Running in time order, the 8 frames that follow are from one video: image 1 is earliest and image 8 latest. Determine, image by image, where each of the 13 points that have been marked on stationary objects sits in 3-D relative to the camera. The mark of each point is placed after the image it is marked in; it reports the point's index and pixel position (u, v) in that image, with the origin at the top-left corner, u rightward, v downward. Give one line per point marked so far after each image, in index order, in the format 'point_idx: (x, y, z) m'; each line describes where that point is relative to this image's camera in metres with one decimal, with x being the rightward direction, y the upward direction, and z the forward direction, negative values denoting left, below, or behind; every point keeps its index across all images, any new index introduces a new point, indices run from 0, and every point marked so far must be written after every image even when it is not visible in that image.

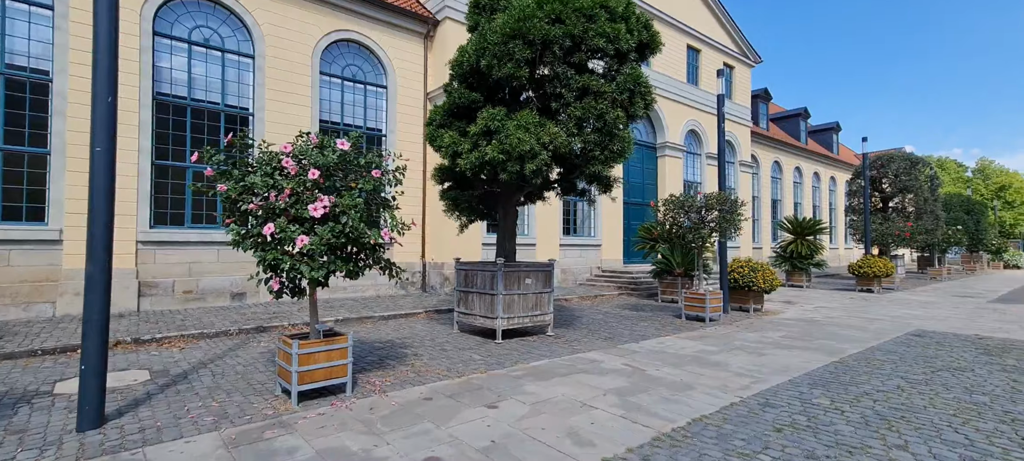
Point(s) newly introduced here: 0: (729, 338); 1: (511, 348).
0: (+3.5, -1.7, +7.9) m
1: (-0.1, -1.2, +5.3) m
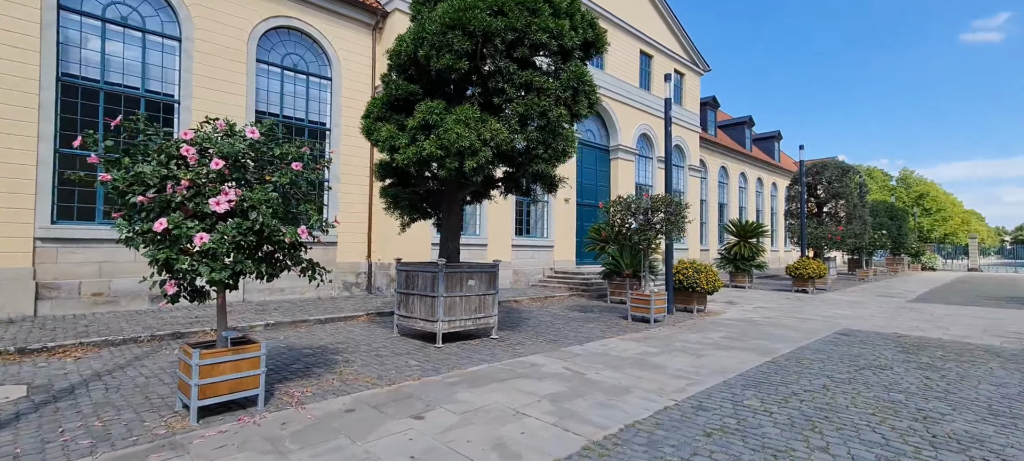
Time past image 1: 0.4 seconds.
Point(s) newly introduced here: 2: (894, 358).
0: (+2.6, -1.8, +8.1) m
1: (-0.7, -1.3, +5.2) m
2: (+6.1, -2.0, +8.0) m
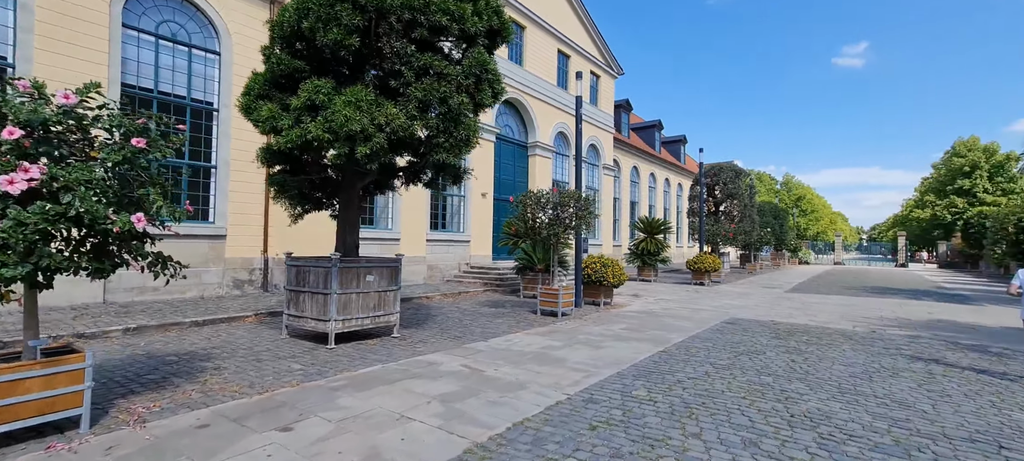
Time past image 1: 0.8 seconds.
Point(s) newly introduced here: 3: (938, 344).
0: (+1.0, -1.7, +8.3) m
1: (-1.7, -1.2, +4.9) m
2: (+4.6, -2.0, +8.8) m
3: (+7.6, -2.0, +8.9) m
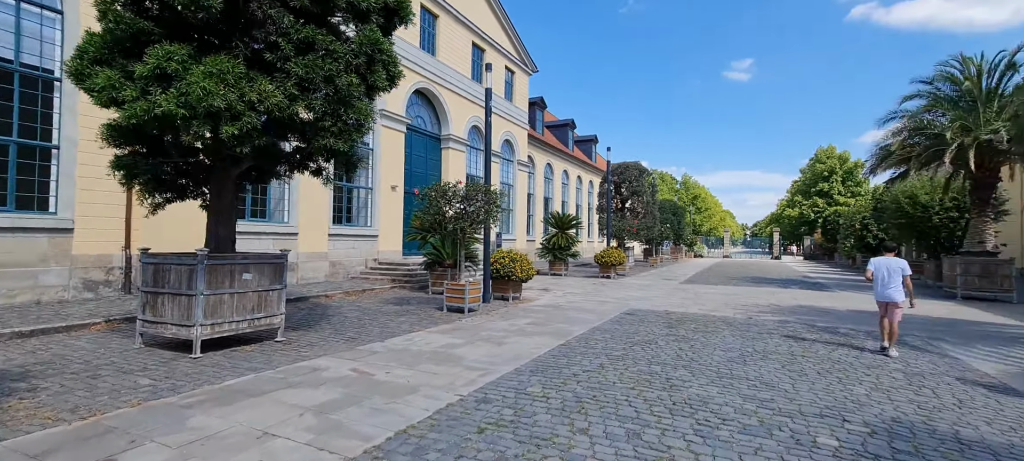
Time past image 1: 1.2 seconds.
0: (-0.6, -1.6, +8.2) m
1: (-2.6, -1.1, +4.3) m
2: (+2.8, -1.9, +9.3) m
3: (+5.7, -1.9, +9.9) m
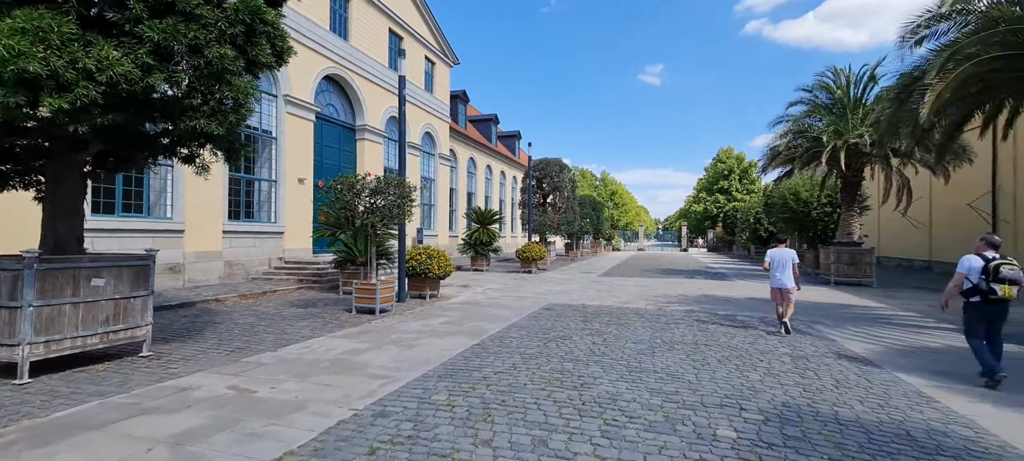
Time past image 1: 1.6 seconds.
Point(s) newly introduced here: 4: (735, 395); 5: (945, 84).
0: (-2.0, -1.6, +7.8) m
1: (-3.4, -1.1, +3.6) m
2: (+1.2, -1.8, +9.4) m
3: (+4.0, -1.8, +10.5) m
4: (+2.3, -1.7, +5.1) m
5: (+7.1, +2.4, +8.2) m
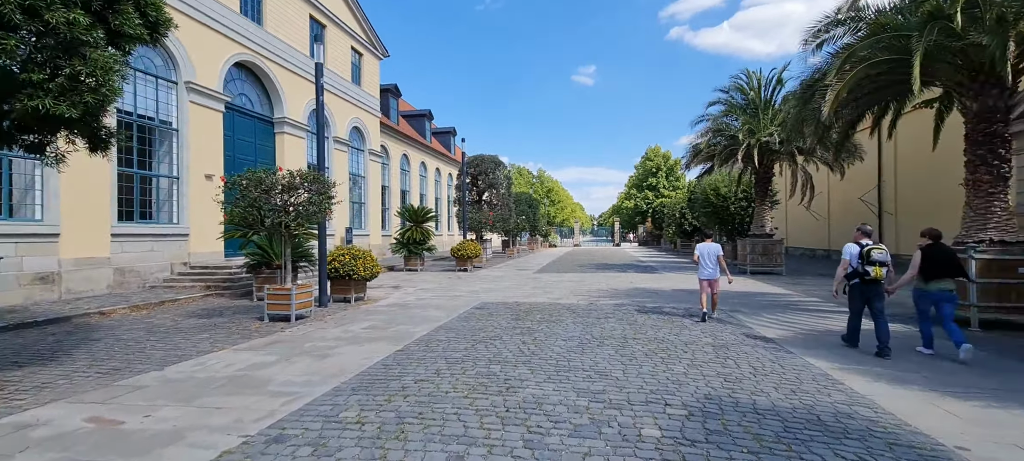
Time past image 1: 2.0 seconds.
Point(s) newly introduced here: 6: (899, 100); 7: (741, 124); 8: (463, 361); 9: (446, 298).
0: (-3.0, -1.6, +7.2) m
1: (-3.9, -1.2, +2.9) m
2: (-0.1, -1.8, +9.2) m
3: (+2.6, -1.7, +10.6) m
4: (+1.5, -1.6, +5.1) m
5: (+5.8, +2.6, +8.8) m
6: (+8.5, +2.9, +11.1) m
7: (+9.1, +4.2, +19.9) m
8: (-0.6, -1.6, +6.0) m
9: (-1.7, -1.7, +12.7) m
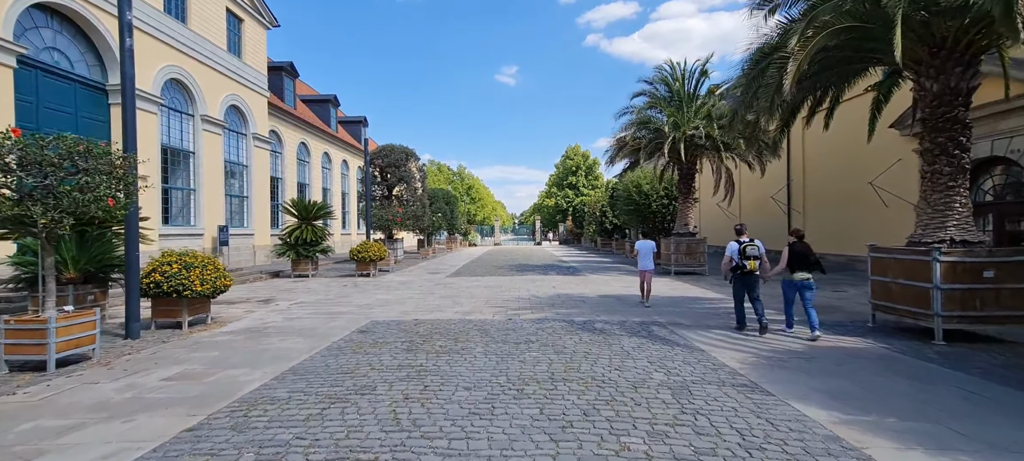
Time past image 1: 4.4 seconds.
0: (-4.2, -1.6, +4.4) m
1: (-4.4, -1.2, 0.0) m
2: (-1.6, -1.8, +6.8) m
3: (+0.8, -1.7, +8.6) m
4: (+0.6, -1.6, +3.0) m
5: (+4.3, +2.6, +7.3) m
6: (+6.6, +2.9, +10.0) m
7: (+5.8, +4.2, +18.8) m
8: (-1.6, -1.6, +3.6) m
9: (-3.8, -1.7, +10.0) m
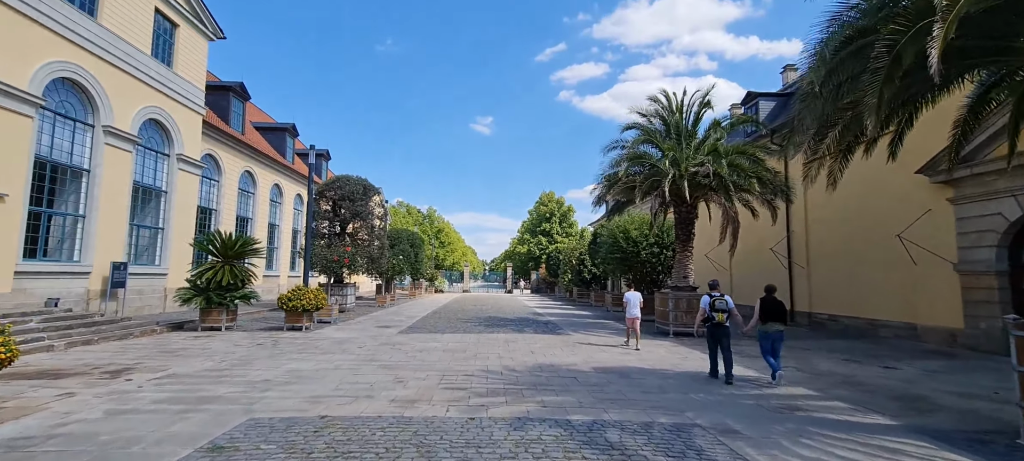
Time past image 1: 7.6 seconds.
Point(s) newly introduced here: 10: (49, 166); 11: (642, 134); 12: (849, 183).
0: (-4.3, -1.6, +0.9) m
1: (-4.3, -0.8, -3.5) m
2: (-1.9, -2.1, +3.4) m
3: (+0.4, -2.2, +5.3) m
4: (+0.6, -1.7, -0.3) m
5: (+4.1, +2.0, +4.6) m
6: (+6.3, +2.0, +7.5) m
7: (+4.9, +2.5, +16.3) m
8: (-1.7, -1.6, +0.2) m
9: (-4.3, -2.3, +6.4) m
10: (-12.6, +1.8, +13.6) m
11: (+4.4, +3.2, +16.6) m
12: (+12.1, +1.6, +18.2) m
